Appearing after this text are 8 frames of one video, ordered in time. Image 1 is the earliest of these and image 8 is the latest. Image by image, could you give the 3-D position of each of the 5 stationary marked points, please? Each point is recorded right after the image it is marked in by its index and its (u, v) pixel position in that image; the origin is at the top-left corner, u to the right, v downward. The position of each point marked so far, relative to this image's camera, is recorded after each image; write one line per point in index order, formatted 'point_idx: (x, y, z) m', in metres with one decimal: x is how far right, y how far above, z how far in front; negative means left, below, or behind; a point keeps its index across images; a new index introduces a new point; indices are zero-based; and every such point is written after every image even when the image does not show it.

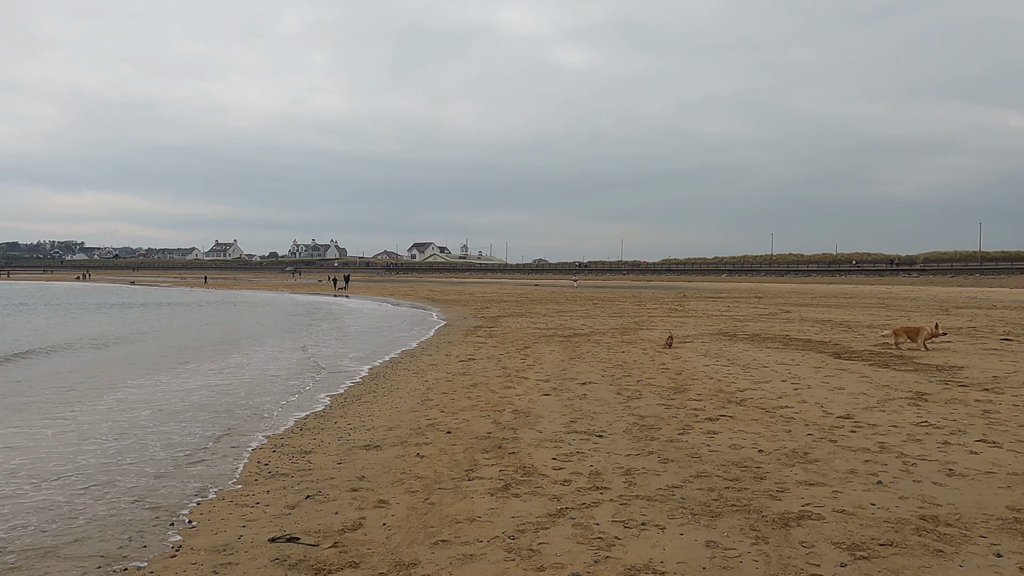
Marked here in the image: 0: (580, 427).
0: (+0.8, -1.6, +8.6) m
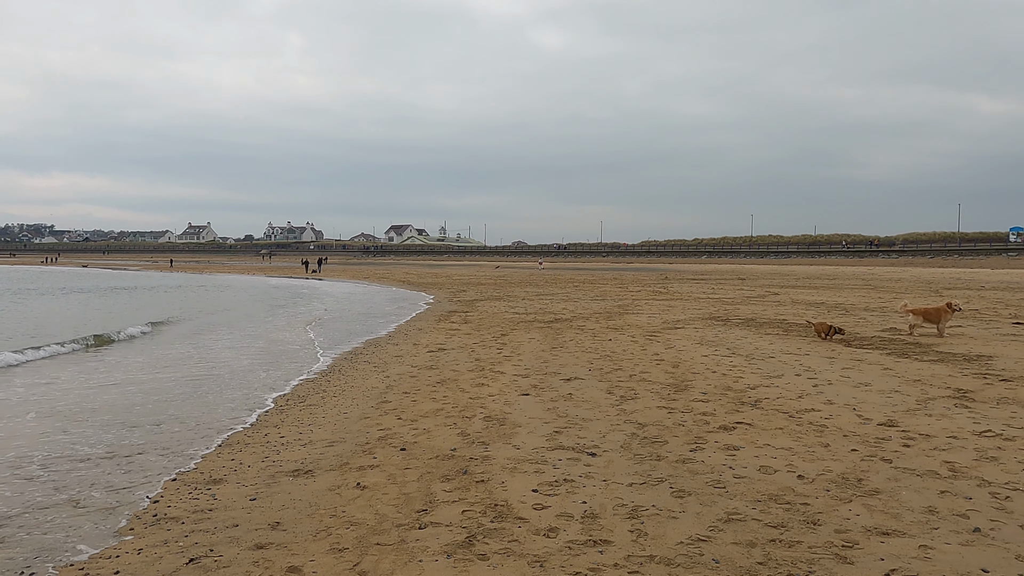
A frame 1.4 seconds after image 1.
0: (+0.5, -1.4, +6.9) m
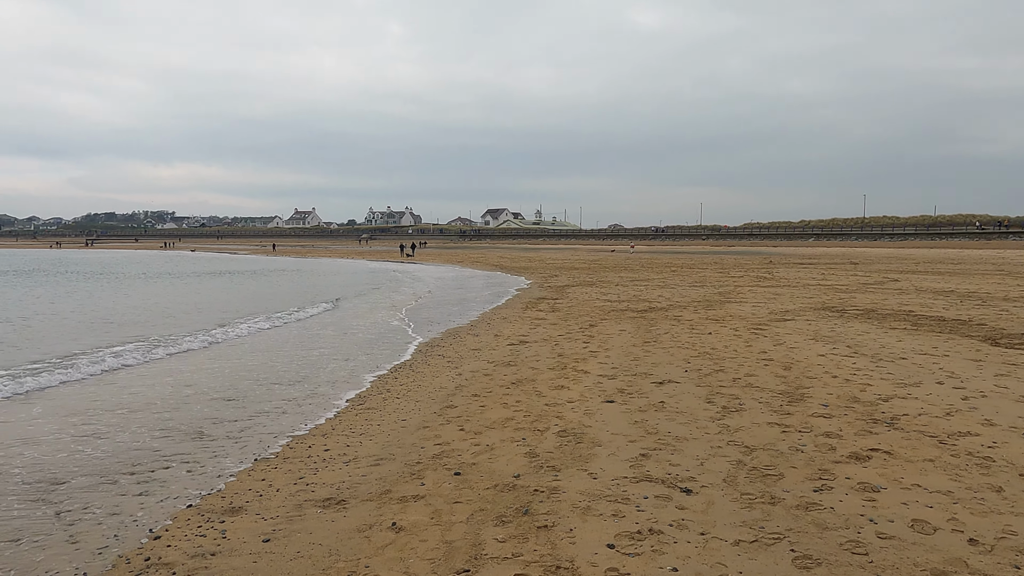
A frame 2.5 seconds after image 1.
0: (+1.1, -1.3, +5.7) m
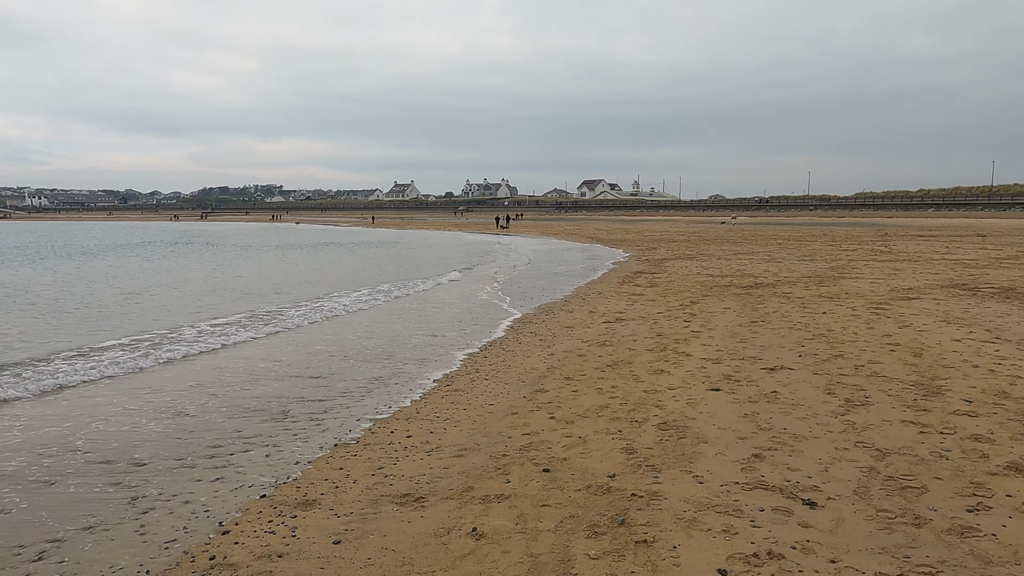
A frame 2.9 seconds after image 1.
0: (+1.7, -1.2, +5.0) m
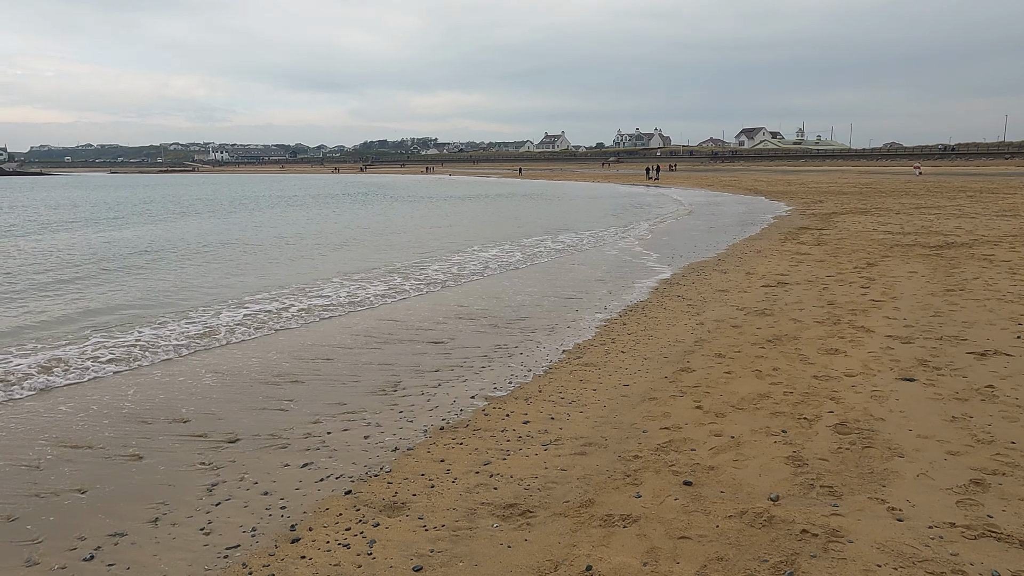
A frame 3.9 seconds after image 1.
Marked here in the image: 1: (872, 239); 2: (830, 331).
0: (+2.3, -1.1, +3.6) m
1: (+7.9, +1.1, +16.8) m
2: (+3.3, -0.4, +7.9) m
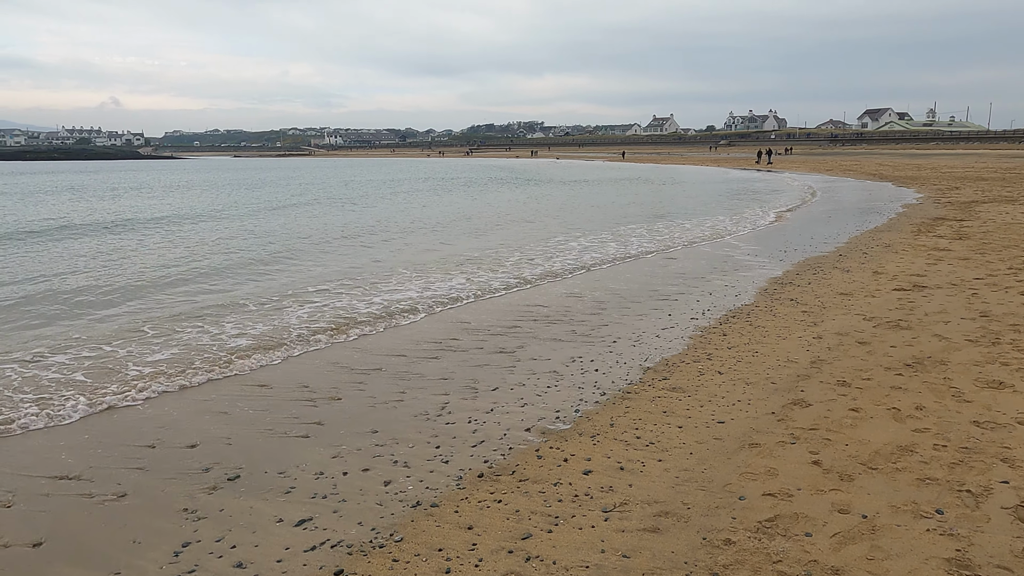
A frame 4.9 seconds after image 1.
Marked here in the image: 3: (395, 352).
0: (+2.4, -1.2, +2.2) m
1: (+9.7, +1.0, +14.5) m
2: (+3.9, -0.5, +6.3) m
3: (-1.1, -0.5, +7.2) m
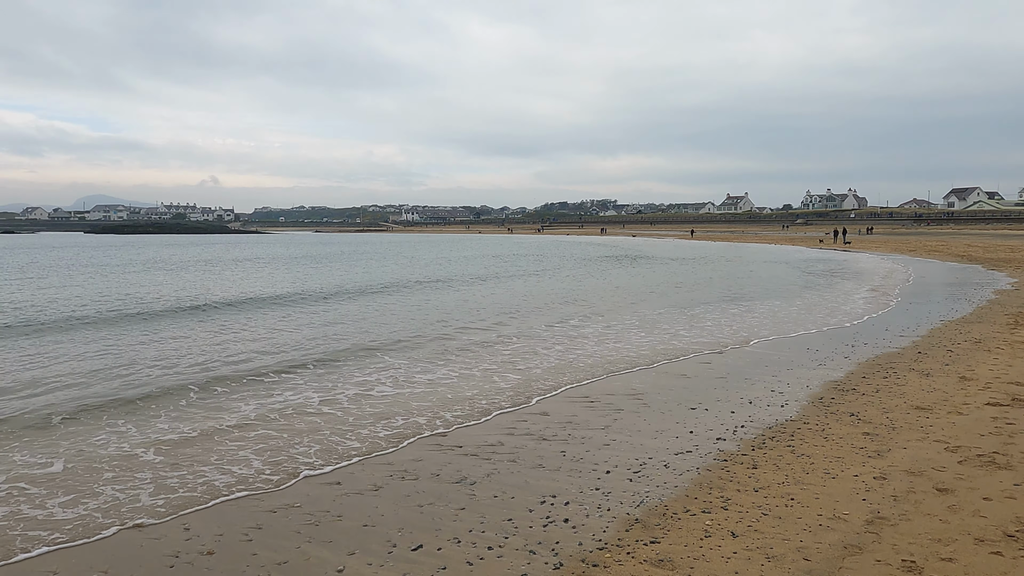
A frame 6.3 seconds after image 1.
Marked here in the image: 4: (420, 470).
0: (+1.6, -1.6, +0.4) m
1: (+10.1, -0.7, +12.1) m
2: (+3.5, -1.3, +4.4) m
3: (-1.4, -1.3, +5.8) m
4: (-0.7, -1.3, +6.0) m
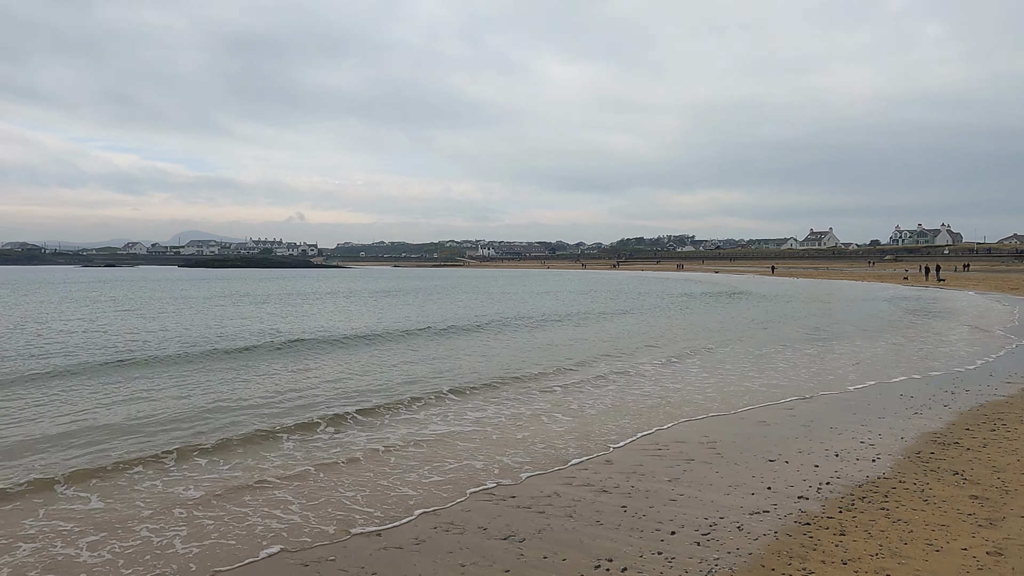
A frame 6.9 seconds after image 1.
0: (+1.5, -1.6, -0.2) m
1: (+11.1, -1.3, +10.6) m
2: (+3.7, -1.6, +3.5) m
3: (-1.0, -1.6, +5.4) m
4: (-0.3, -1.6, +5.5) m
